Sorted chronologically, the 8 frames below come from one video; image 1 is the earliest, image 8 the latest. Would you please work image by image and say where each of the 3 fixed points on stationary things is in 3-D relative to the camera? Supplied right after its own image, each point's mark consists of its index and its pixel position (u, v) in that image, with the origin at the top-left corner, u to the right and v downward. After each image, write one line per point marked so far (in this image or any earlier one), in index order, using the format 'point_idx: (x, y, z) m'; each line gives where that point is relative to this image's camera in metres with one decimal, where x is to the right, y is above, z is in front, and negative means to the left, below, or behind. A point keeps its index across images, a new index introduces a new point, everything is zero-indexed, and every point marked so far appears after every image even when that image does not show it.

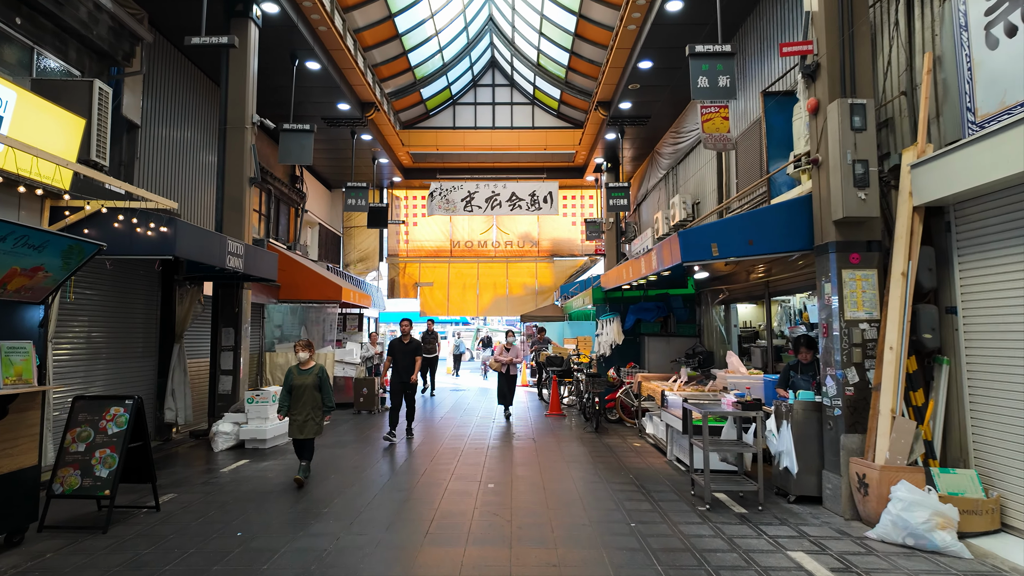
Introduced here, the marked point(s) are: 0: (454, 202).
0: (-1.6, +2.4, +16.0) m
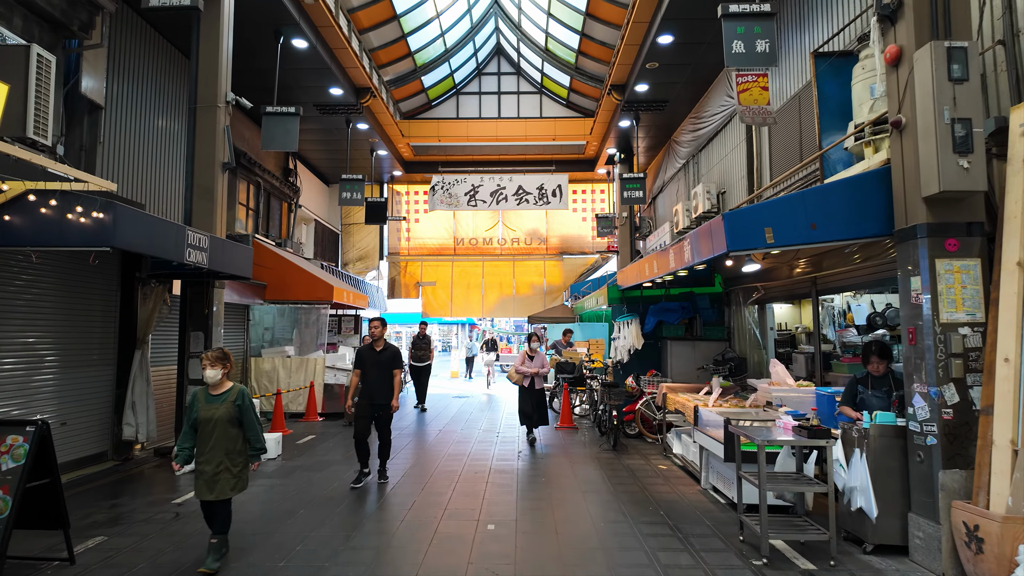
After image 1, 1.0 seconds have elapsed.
0: (-1.4, +2.4, +15.0) m
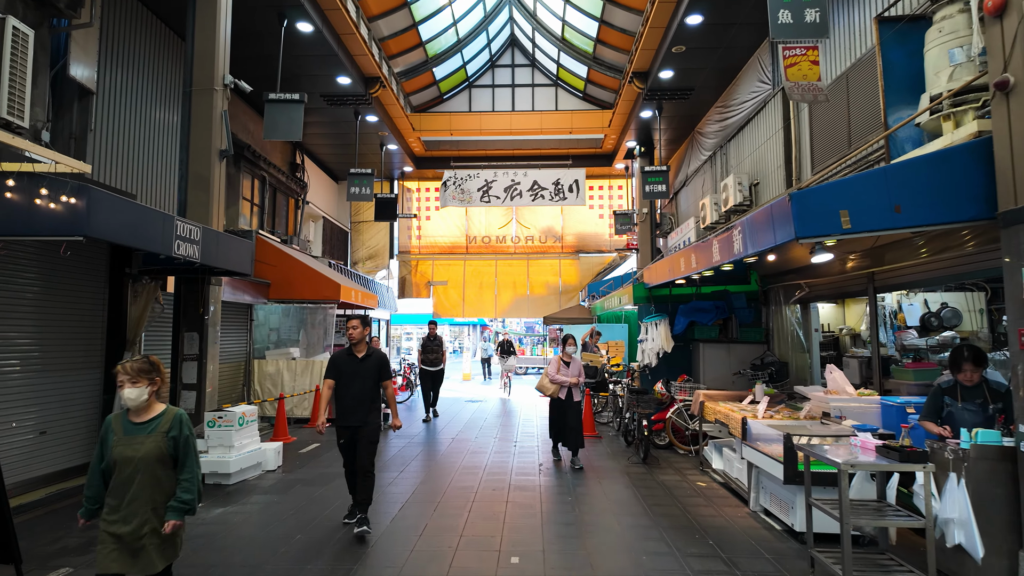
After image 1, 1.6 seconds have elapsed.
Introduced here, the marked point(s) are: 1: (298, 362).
0: (-1.1, +2.4, +14.5) m
1: (-3.6, -1.3, +9.9) m
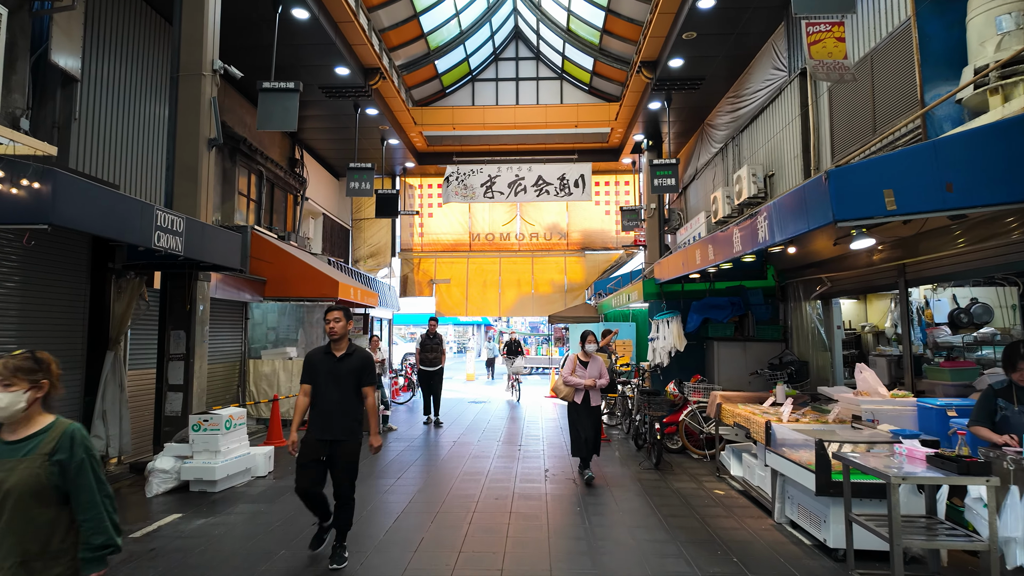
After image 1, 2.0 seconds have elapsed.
0: (-1.0, +2.4, +14.1) m
1: (-3.6, -1.2, +9.5) m
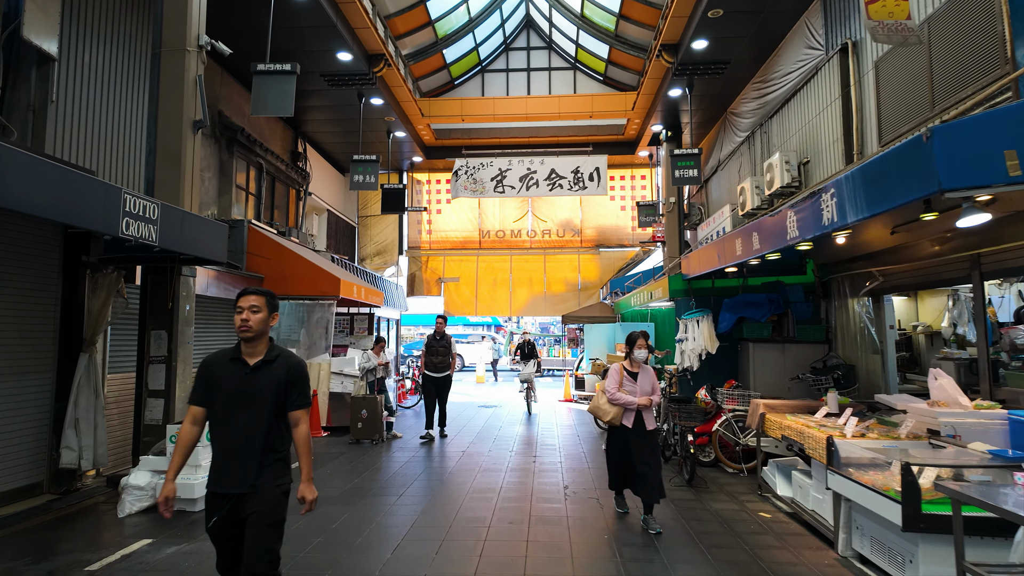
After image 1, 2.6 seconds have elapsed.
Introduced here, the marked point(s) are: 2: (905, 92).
0: (-0.7, +2.5, +13.5) m
1: (-3.4, -1.2, +9.0) m
2: (+4.1, +2.0, +6.1) m
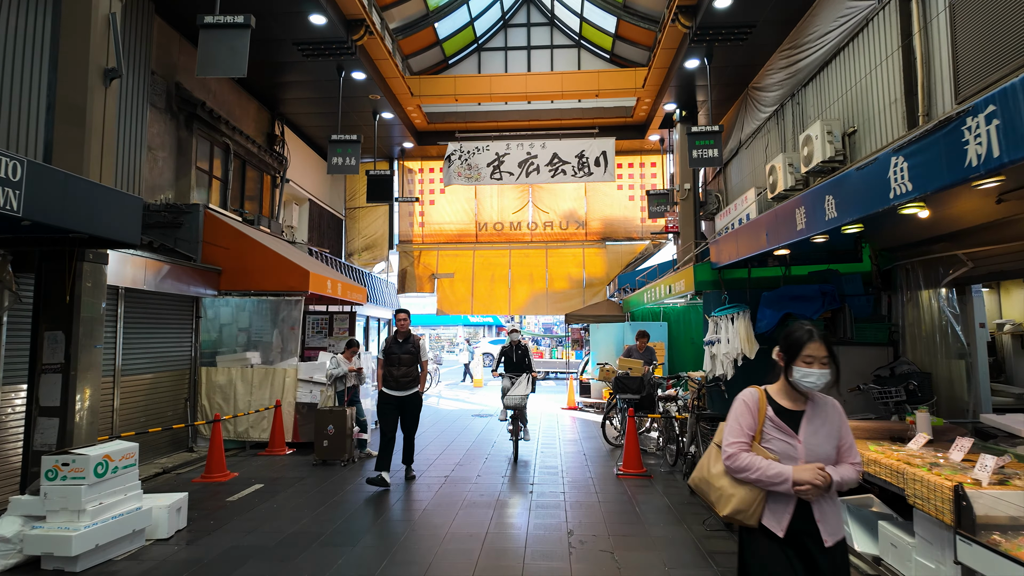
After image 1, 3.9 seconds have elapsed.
0: (-0.7, +2.6, +12.3) m
1: (-3.4, -1.1, +7.8) m
2: (+4.0, +2.1, +4.9) m
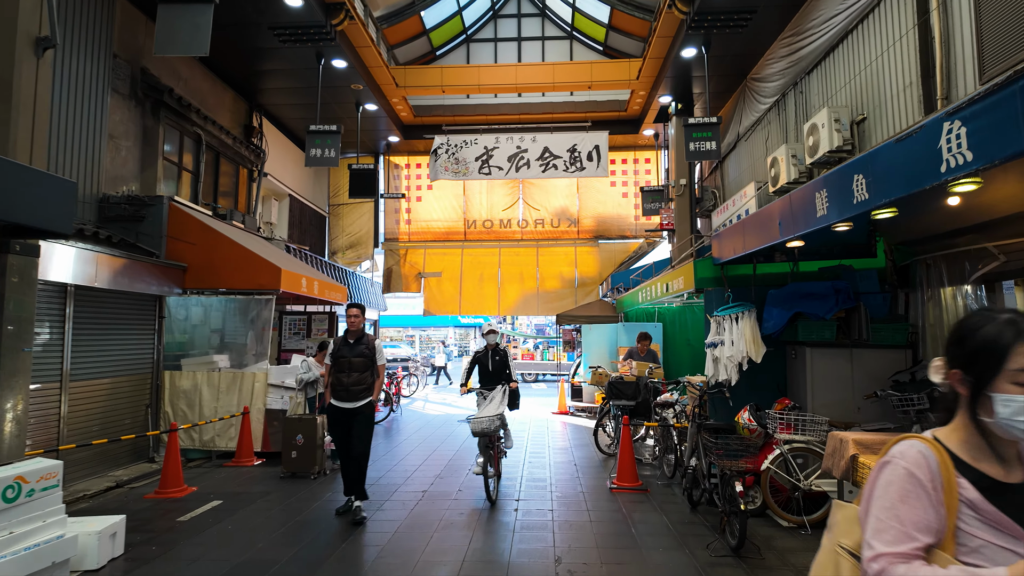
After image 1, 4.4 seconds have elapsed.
0: (-1.0, +2.6, +11.8) m
1: (-3.6, -1.1, +7.2) m
2: (+3.9, +2.2, +4.4) m
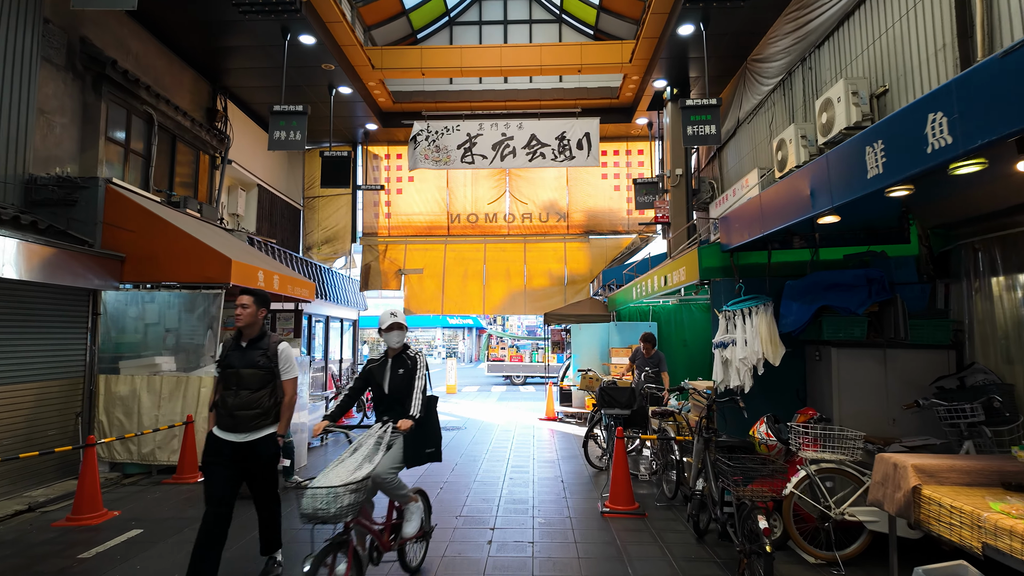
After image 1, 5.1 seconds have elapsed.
0: (-1.2, +2.6, +11.1) m
1: (-3.8, -1.0, +6.4) m
2: (+3.7, +2.2, +3.7) m
